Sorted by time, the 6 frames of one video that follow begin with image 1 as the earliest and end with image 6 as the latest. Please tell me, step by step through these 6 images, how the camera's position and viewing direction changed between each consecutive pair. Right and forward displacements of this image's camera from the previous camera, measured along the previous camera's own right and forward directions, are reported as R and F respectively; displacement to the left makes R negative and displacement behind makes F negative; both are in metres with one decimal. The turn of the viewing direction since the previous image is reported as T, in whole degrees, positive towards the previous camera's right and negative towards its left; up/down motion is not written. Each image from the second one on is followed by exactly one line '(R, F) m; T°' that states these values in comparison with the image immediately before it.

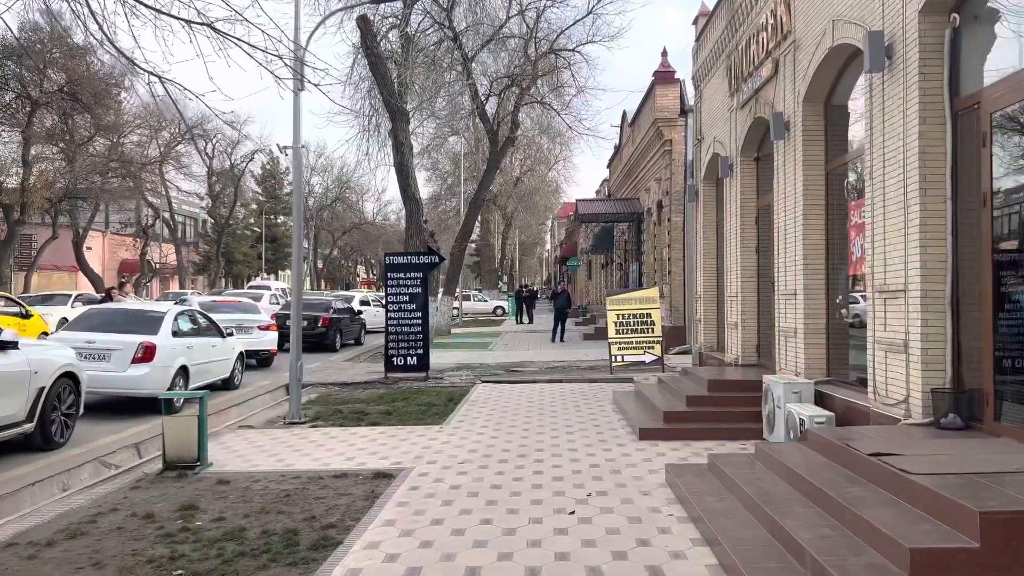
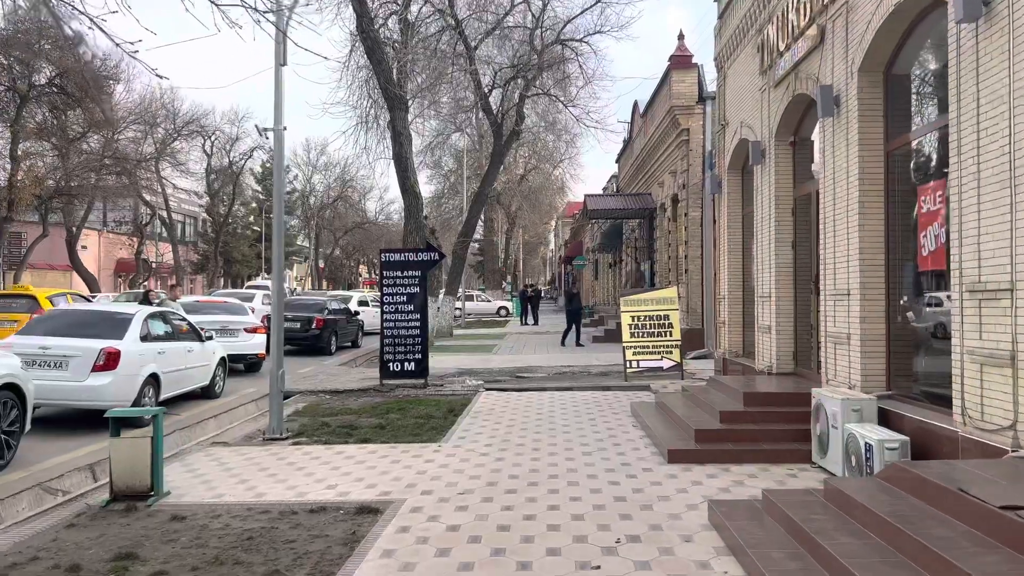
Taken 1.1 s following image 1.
(0.0, +1.1) m; 0°
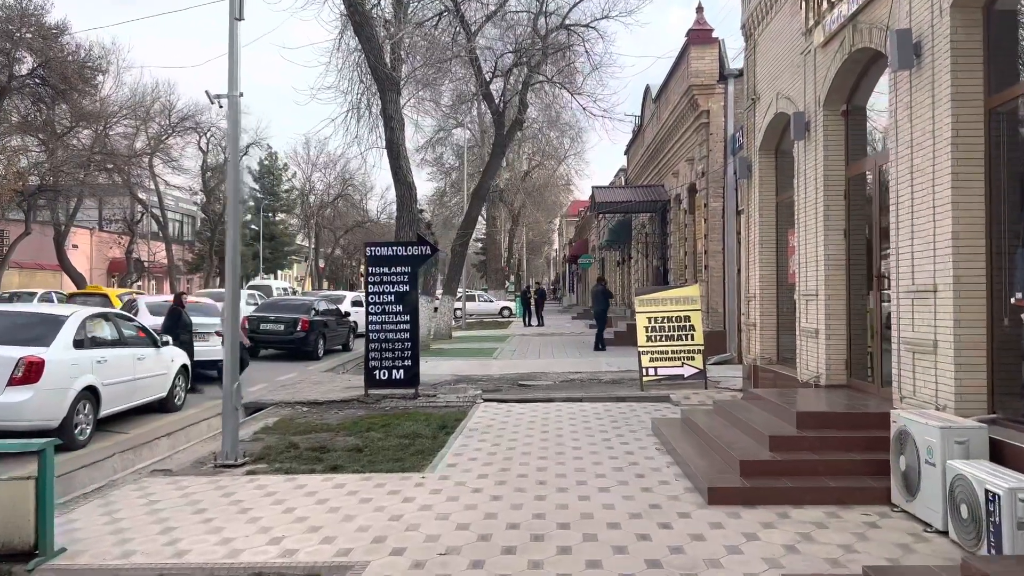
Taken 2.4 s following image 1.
(0.0, +1.4) m; 0°
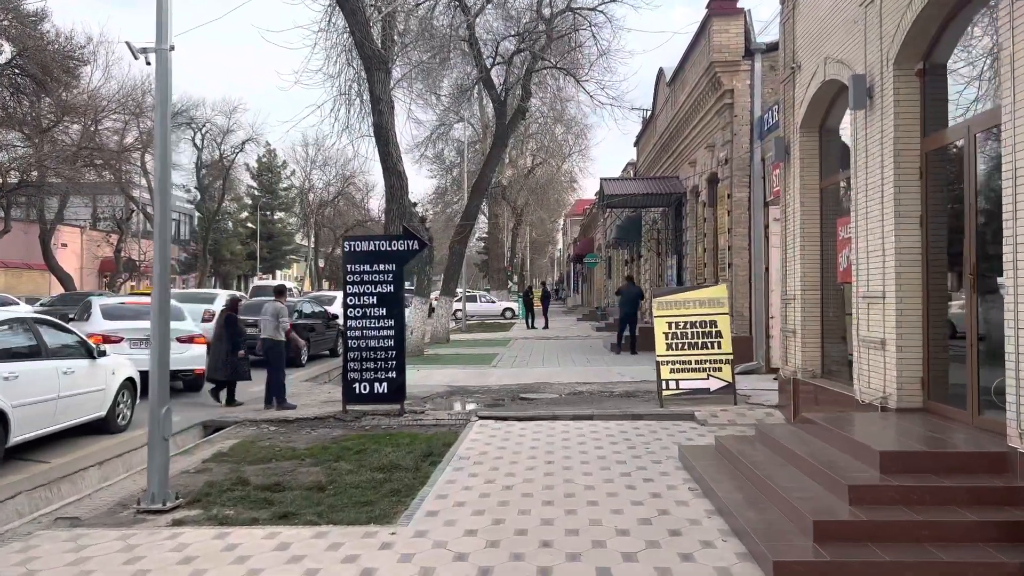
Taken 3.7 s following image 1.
(0.0, +1.5) m; 0°
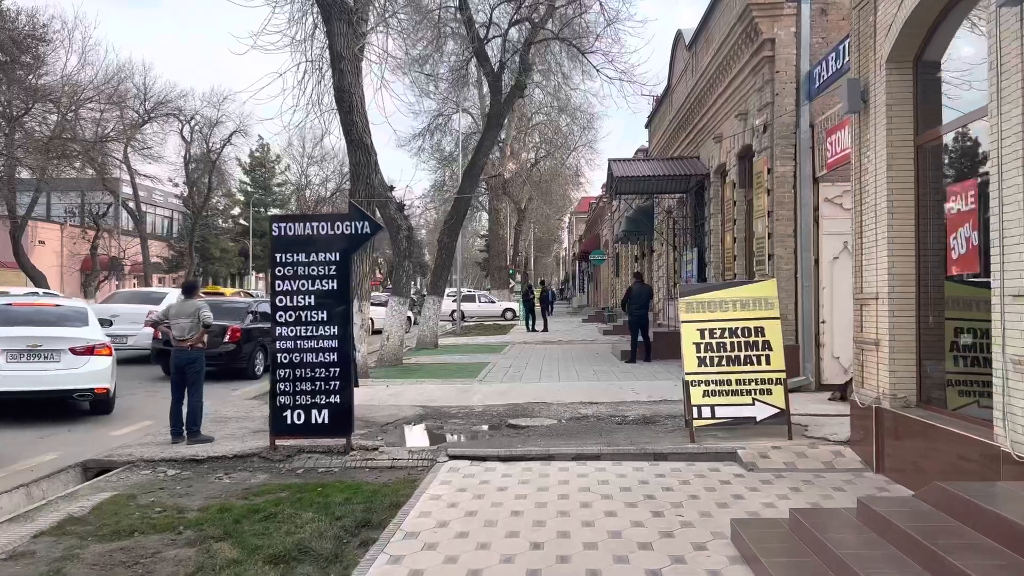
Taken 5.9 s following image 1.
(+0.2, +2.4) m; 0°
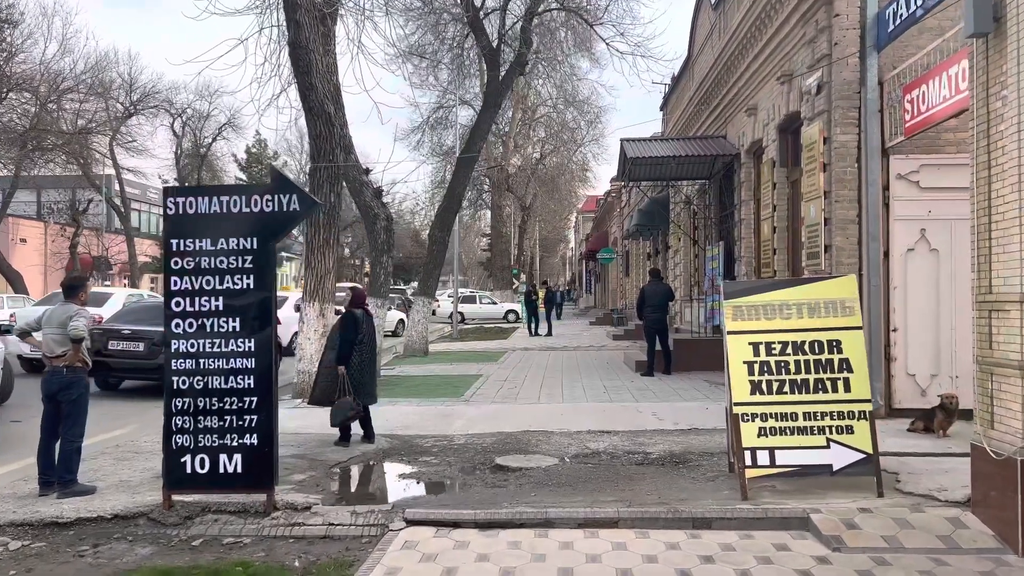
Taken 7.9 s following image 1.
(+0.2, +2.0) m; 0°
